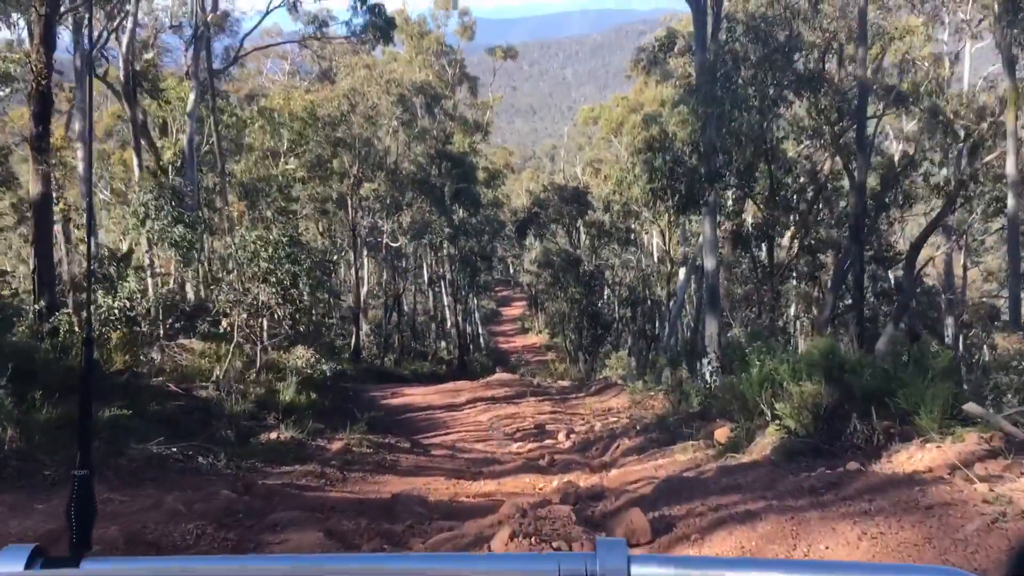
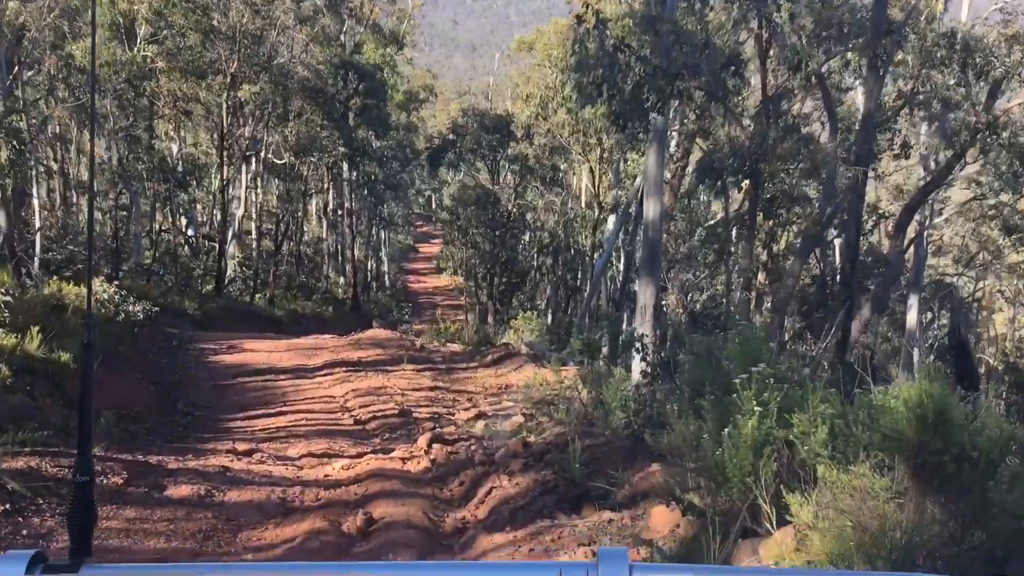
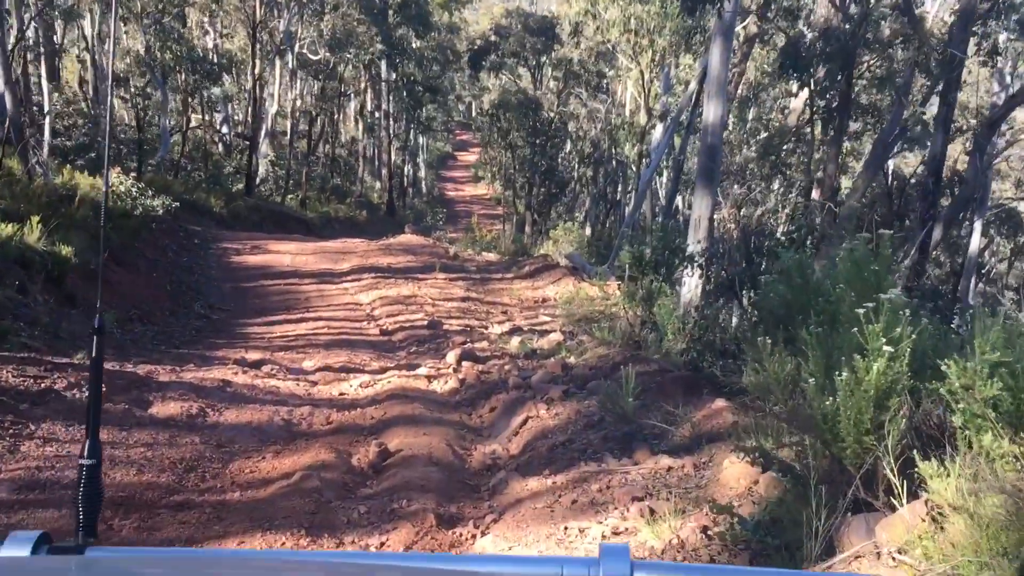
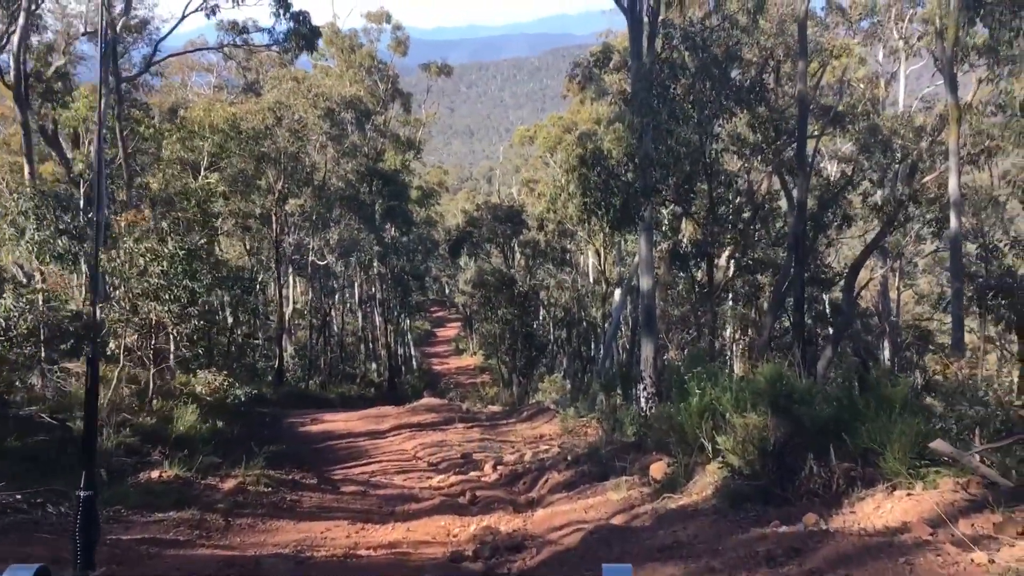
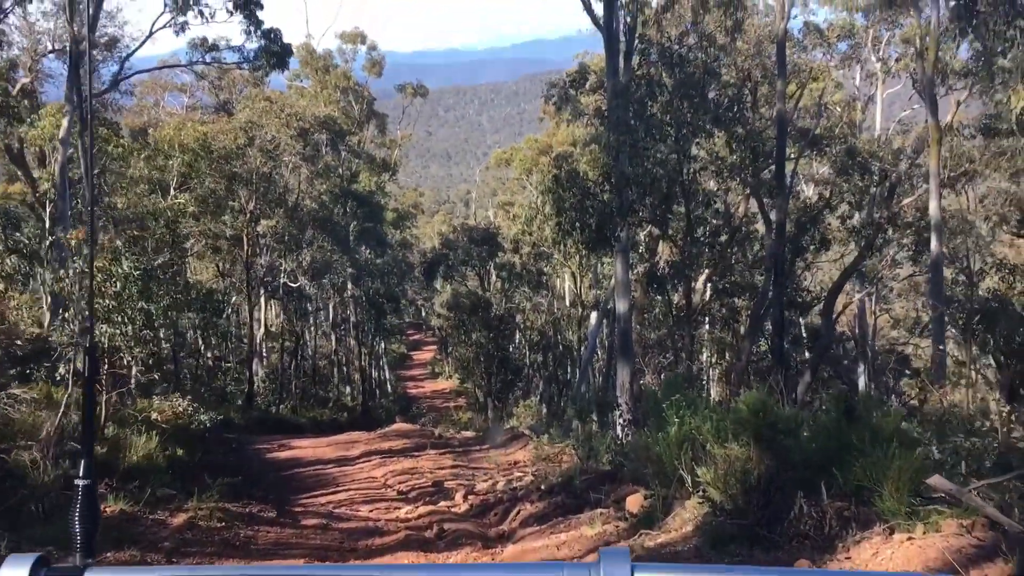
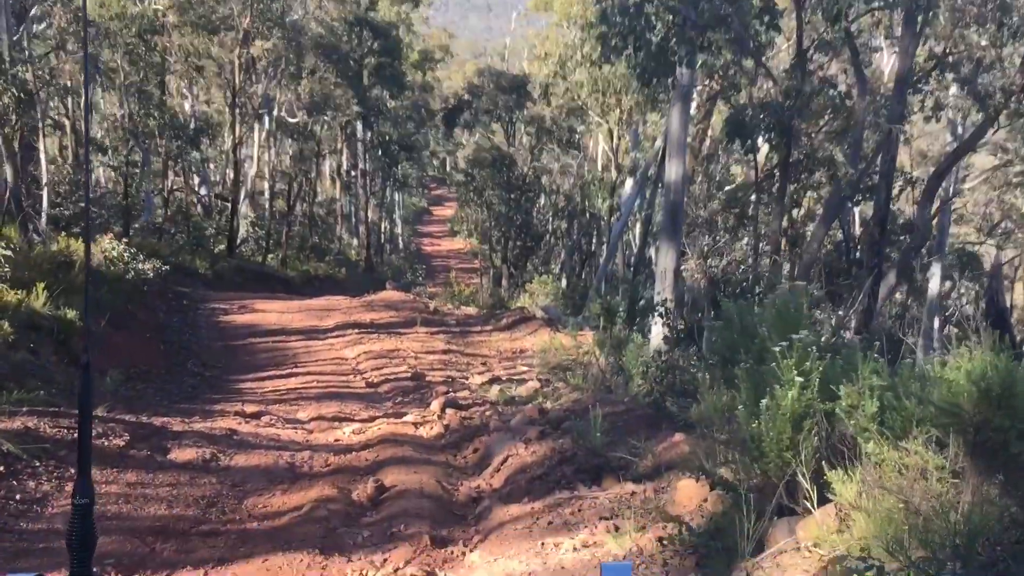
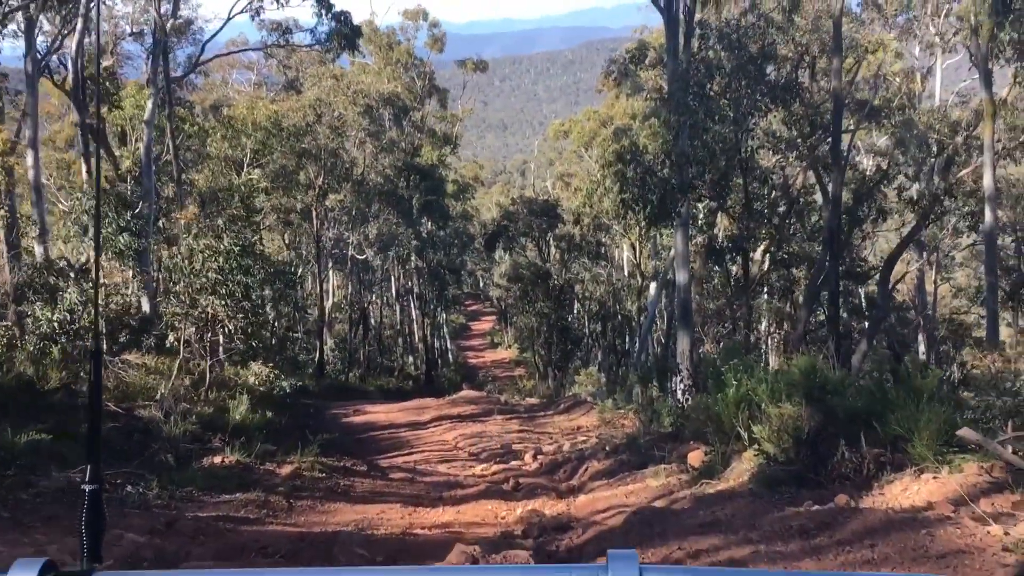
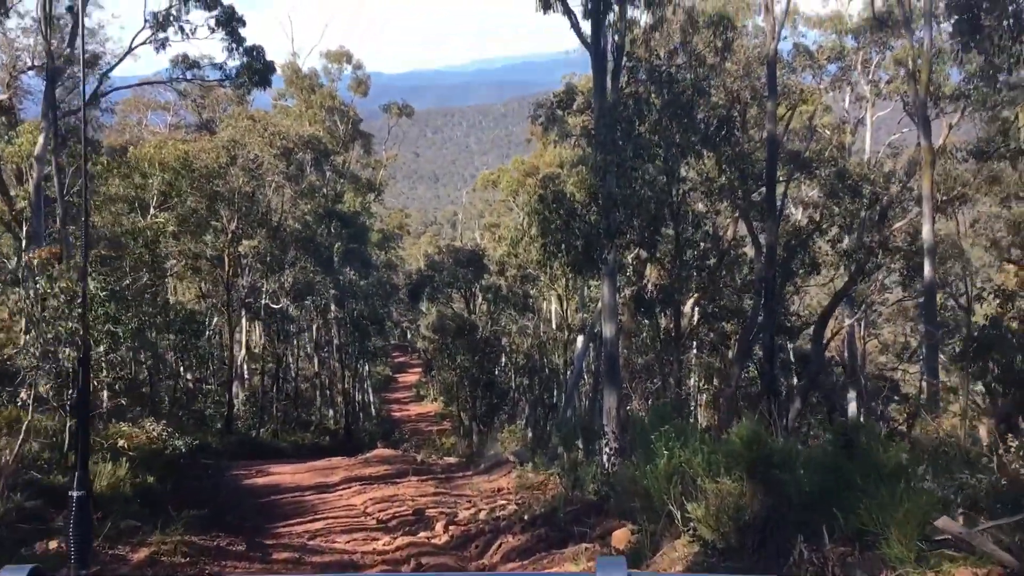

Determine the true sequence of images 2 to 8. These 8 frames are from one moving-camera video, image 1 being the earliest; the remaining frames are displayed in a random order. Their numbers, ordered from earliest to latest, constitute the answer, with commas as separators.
7, 4, 5, 8, 2, 6, 3
